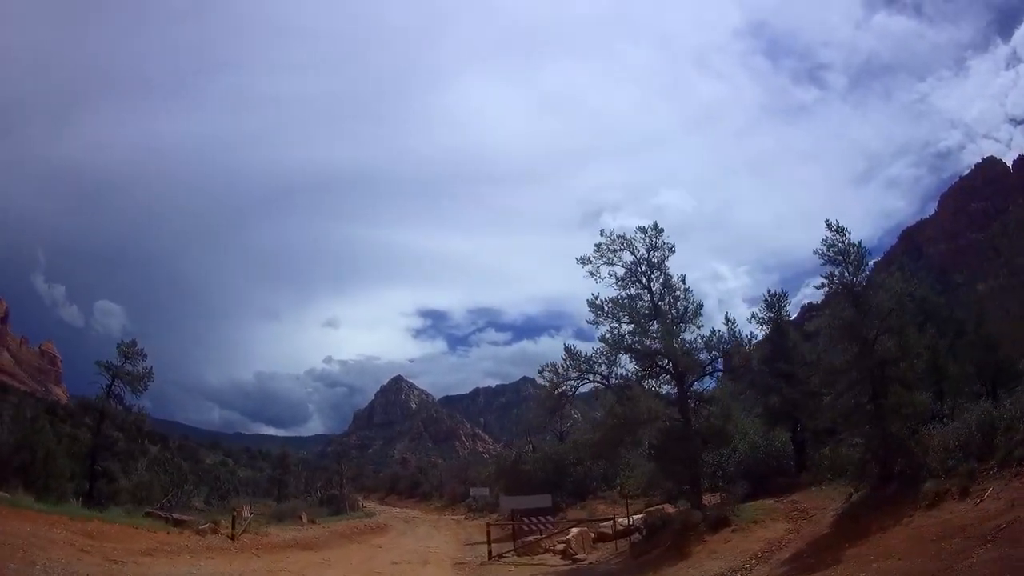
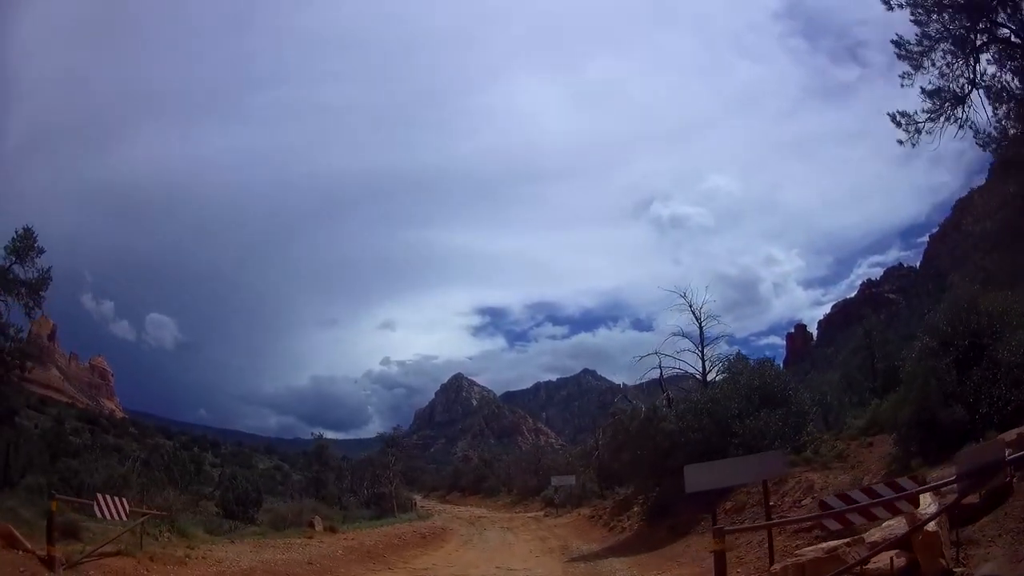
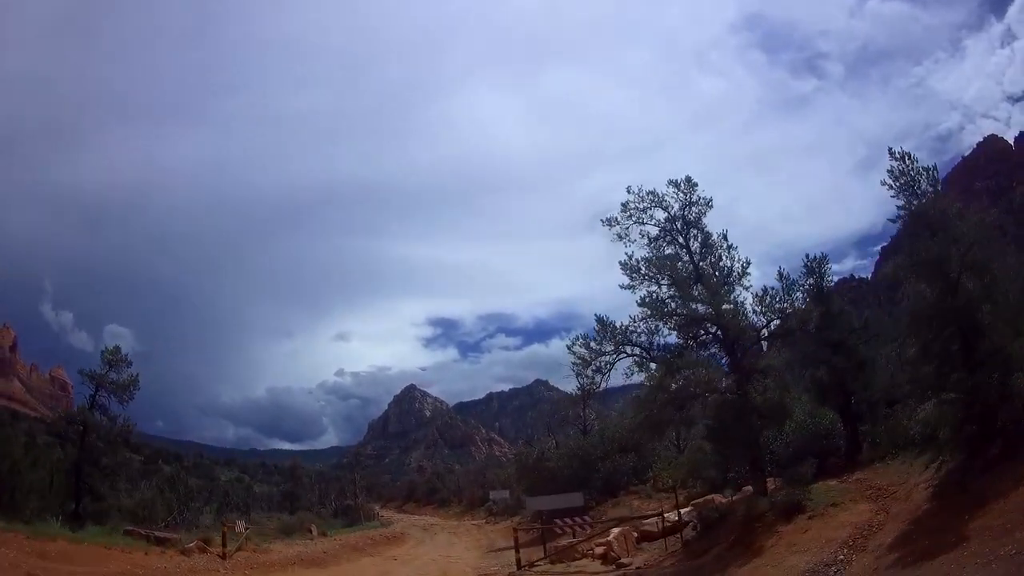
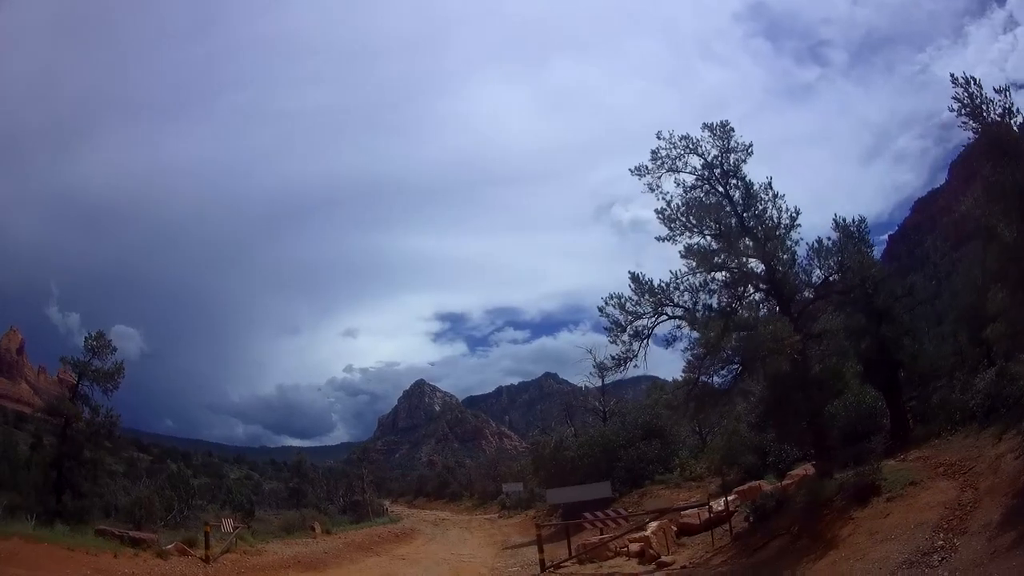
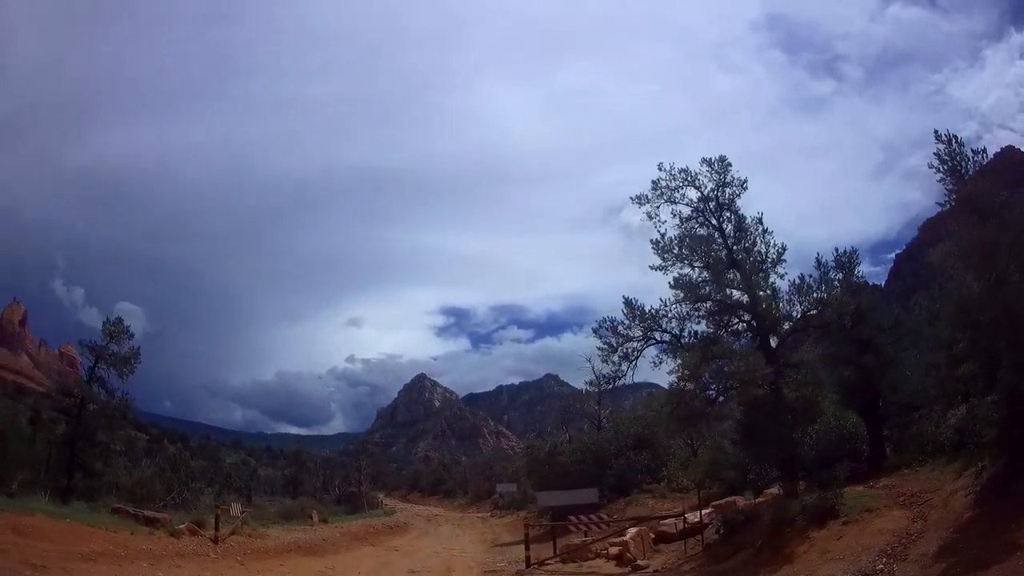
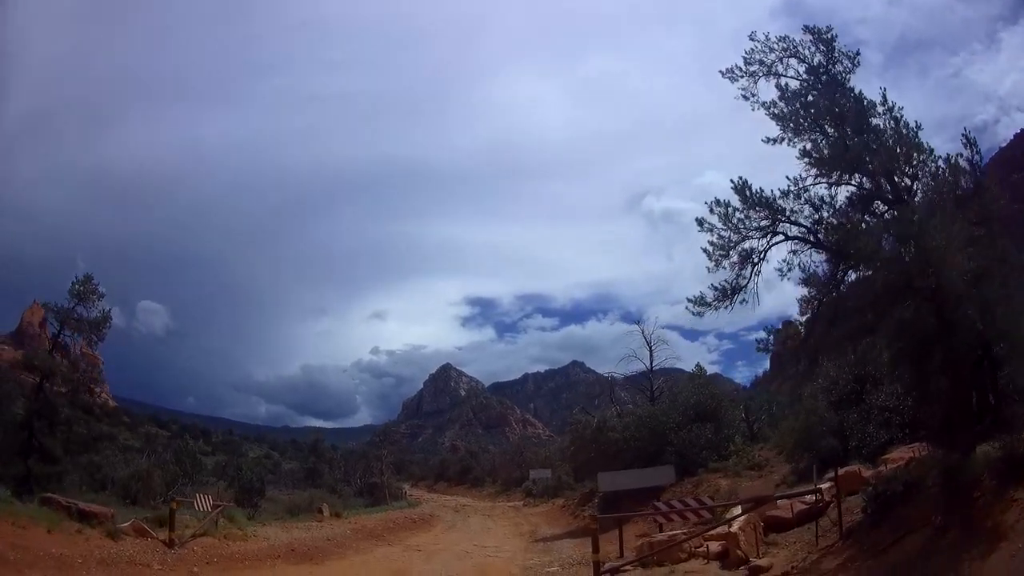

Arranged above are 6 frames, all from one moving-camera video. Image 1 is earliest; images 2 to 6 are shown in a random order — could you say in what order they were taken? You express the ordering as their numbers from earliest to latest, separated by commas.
3, 5, 4, 6, 2
